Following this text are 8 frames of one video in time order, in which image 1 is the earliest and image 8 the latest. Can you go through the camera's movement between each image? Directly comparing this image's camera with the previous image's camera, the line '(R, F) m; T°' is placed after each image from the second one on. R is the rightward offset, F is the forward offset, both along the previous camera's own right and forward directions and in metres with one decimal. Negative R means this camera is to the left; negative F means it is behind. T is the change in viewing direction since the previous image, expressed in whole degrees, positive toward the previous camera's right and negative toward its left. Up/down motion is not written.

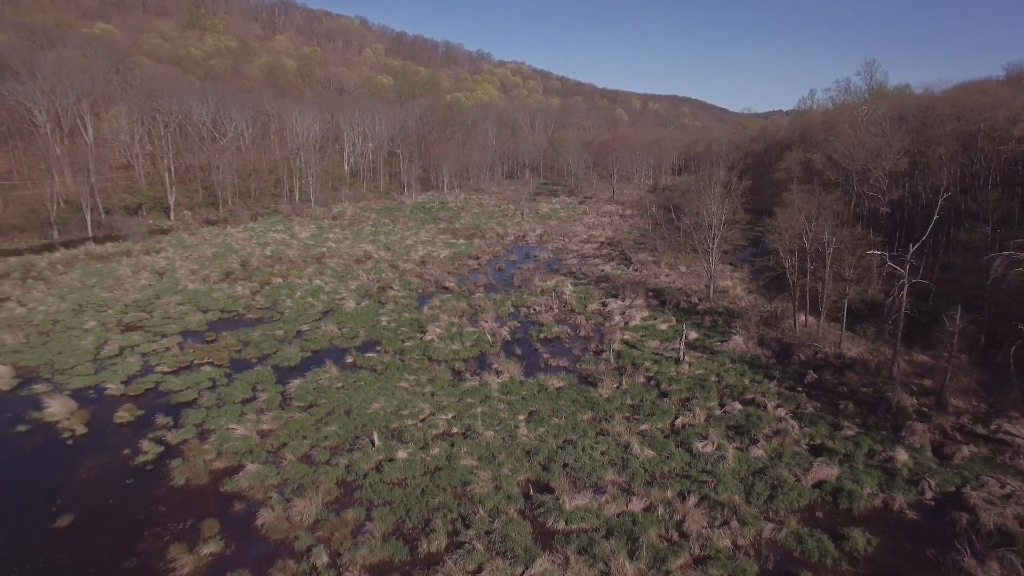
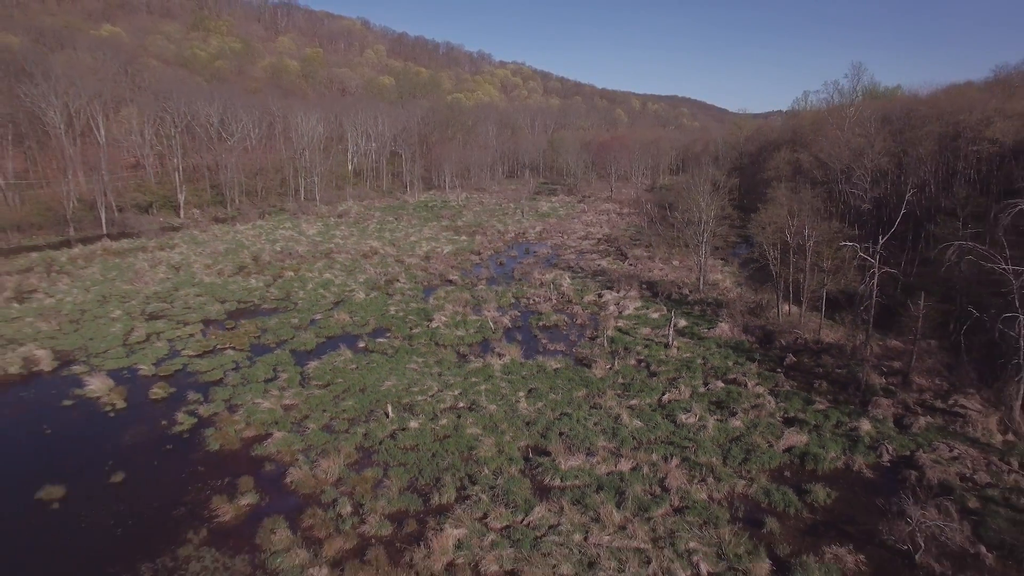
(0.0, -1.3) m; 0°
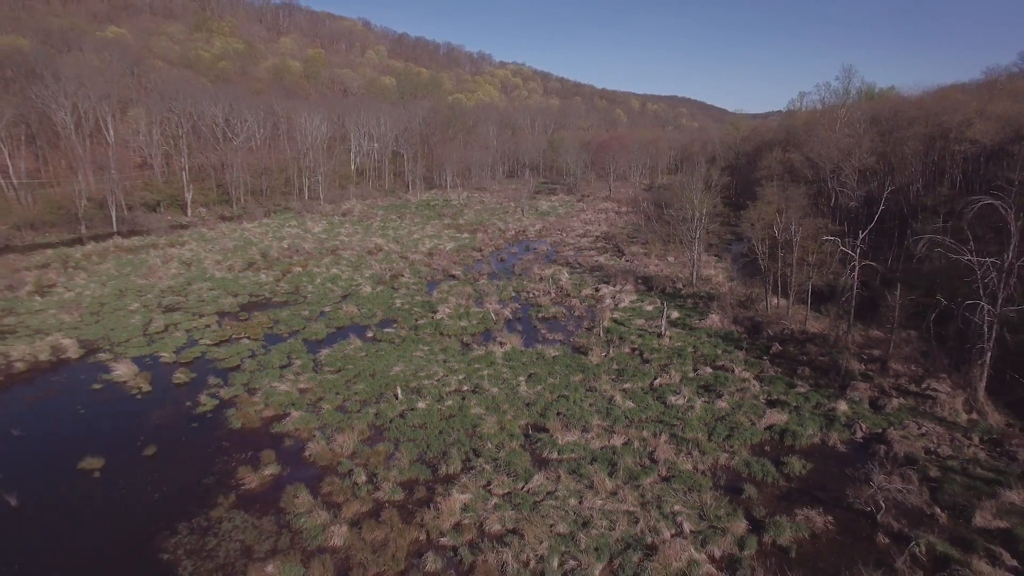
(0.0, -1.0) m; 0°
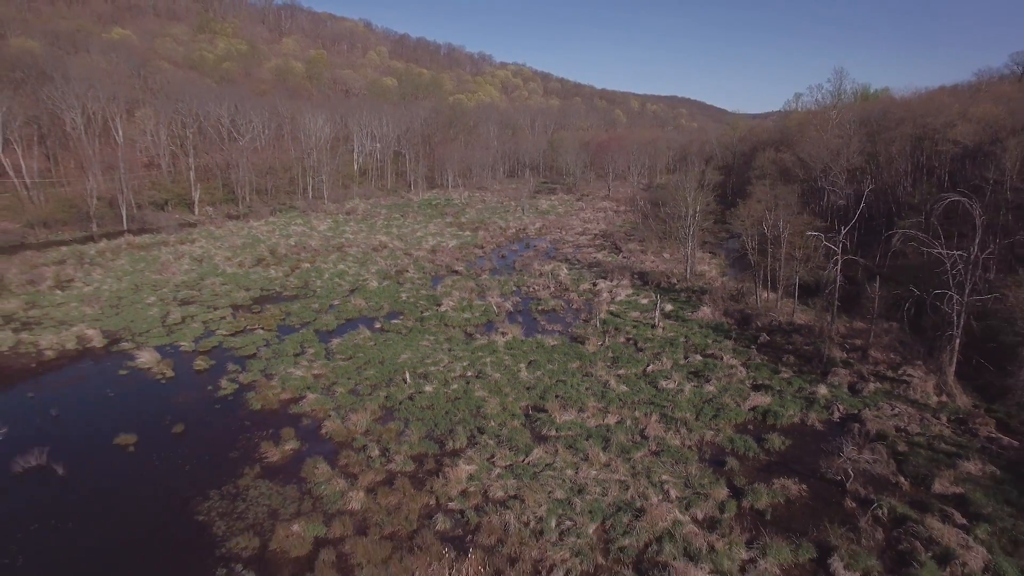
(0.0, -1.0) m; 0°
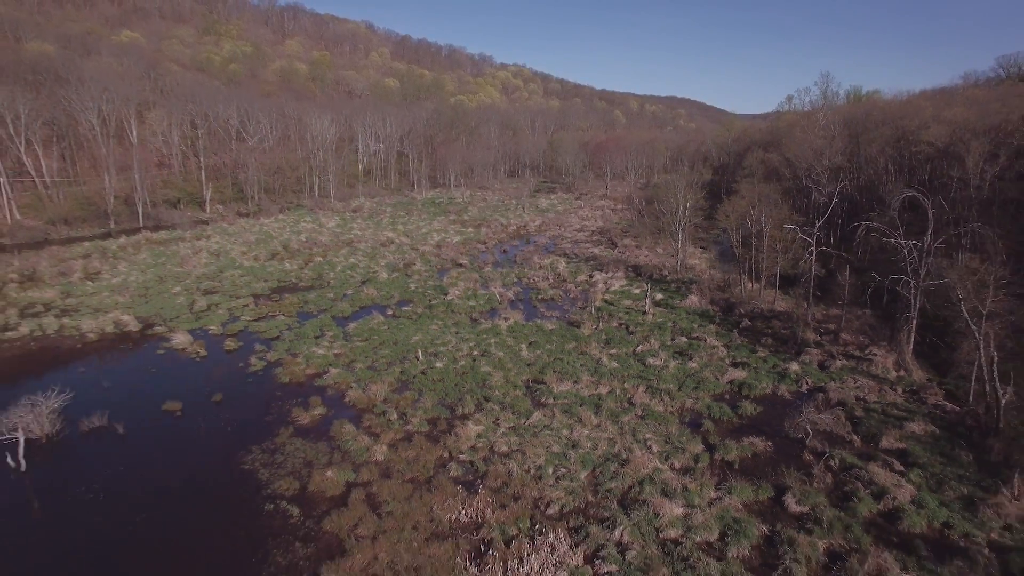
(-0.1, -1.7) m; 0°
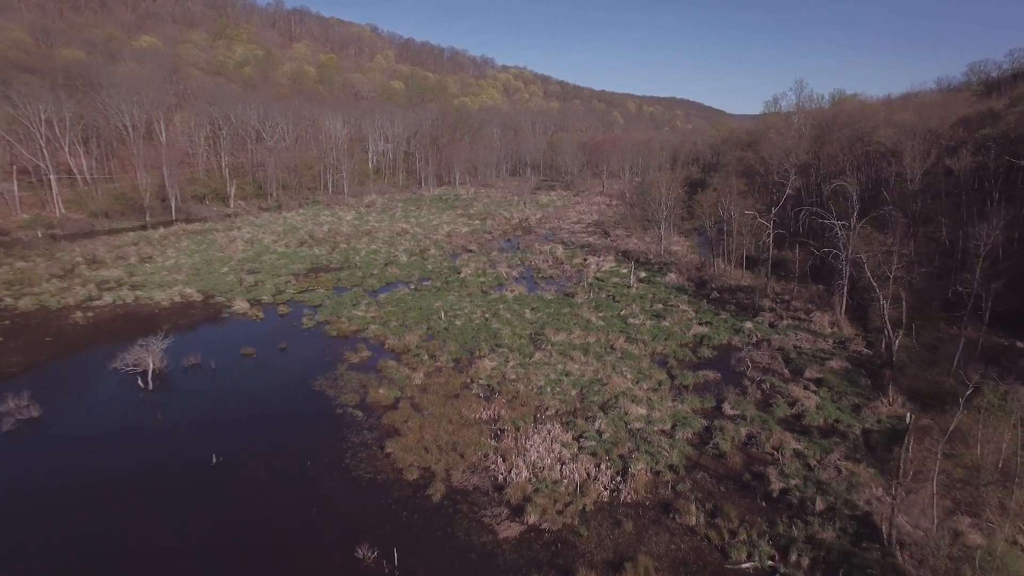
(-0.2, -4.0) m; 0°
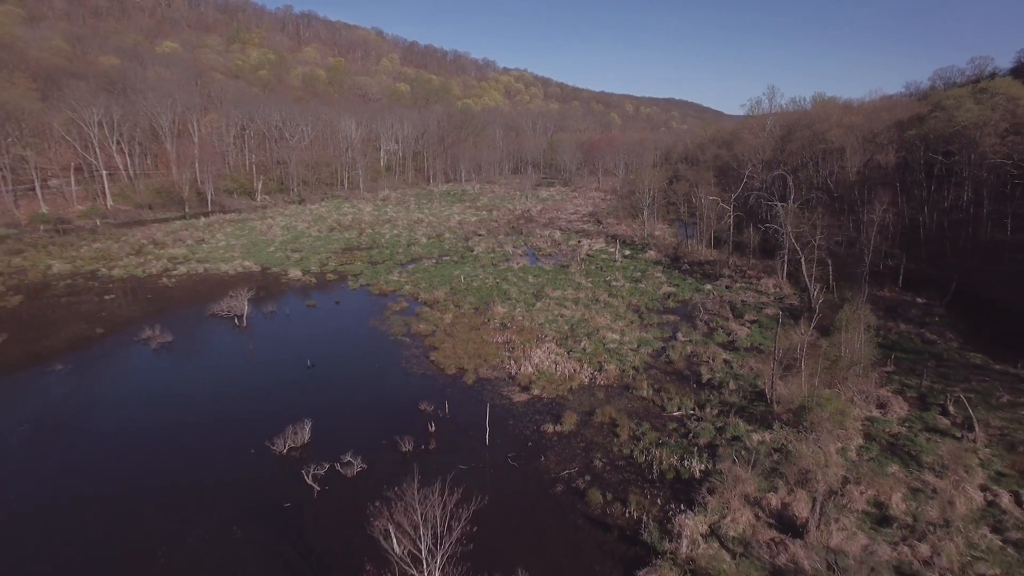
(-0.3, -5.3) m; 0°
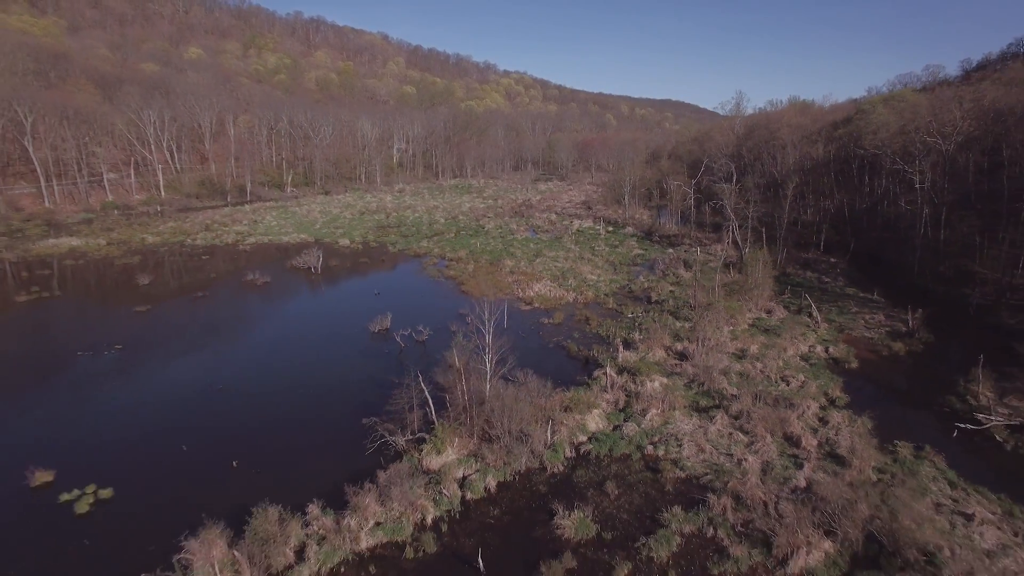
(-0.3, -7.5) m; 0°
